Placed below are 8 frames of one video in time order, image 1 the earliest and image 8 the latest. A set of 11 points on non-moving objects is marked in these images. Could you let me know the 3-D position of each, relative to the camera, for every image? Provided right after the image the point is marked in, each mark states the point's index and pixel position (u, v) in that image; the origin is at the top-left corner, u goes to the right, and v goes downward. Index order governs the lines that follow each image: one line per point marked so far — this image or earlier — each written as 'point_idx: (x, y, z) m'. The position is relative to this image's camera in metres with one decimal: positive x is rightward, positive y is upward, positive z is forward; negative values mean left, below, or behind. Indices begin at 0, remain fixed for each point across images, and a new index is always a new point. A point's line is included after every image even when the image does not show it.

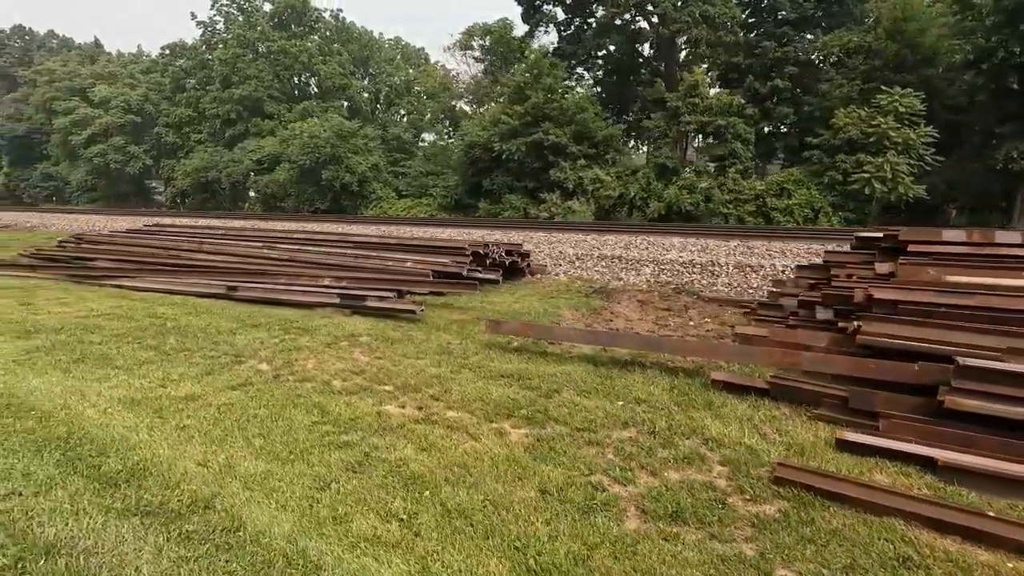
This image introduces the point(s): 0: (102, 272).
0: (-6.4, +0.2, +8.4) m
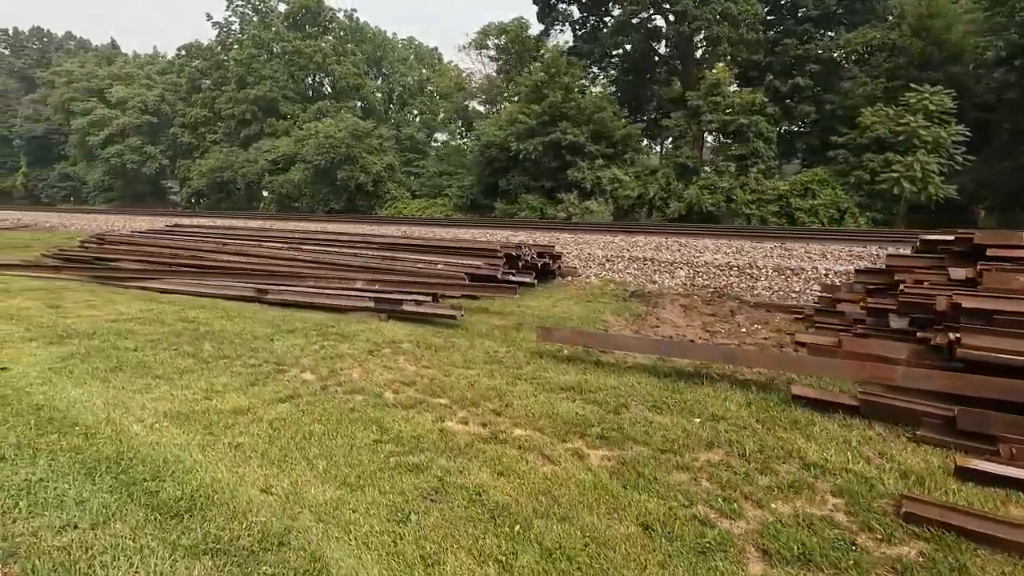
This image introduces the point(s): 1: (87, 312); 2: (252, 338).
0: (-5.9, +0.2, +8.3) m
1: (-4.7, -0.3, +6.0) m
2: (-2.3, -0.5, +4.9) m
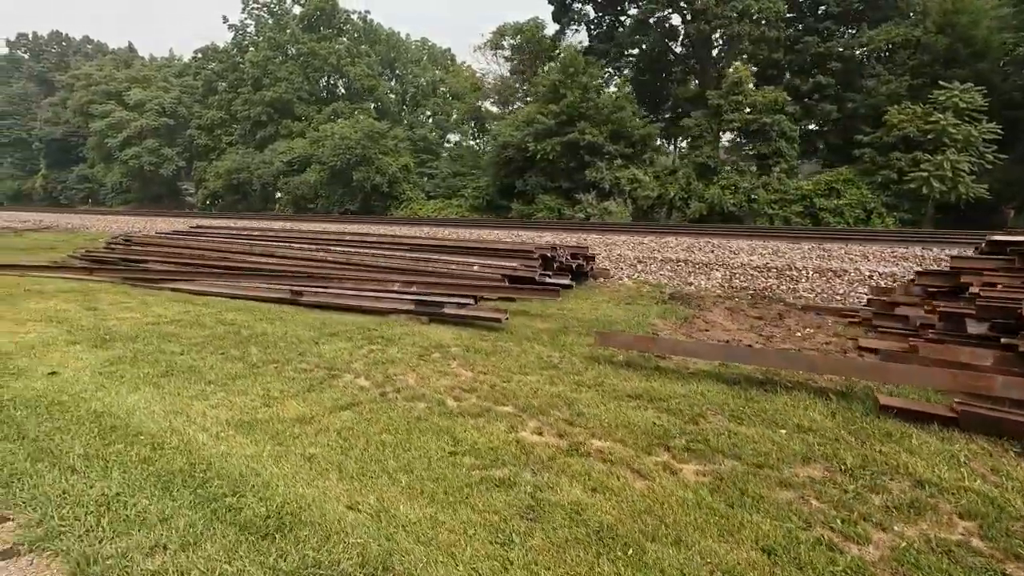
0: (-5.4, +0.2, +8.2) m
1: (-4.3, -0.3, +5.9) m
2: (-1.9, -0.5, +4.8) m
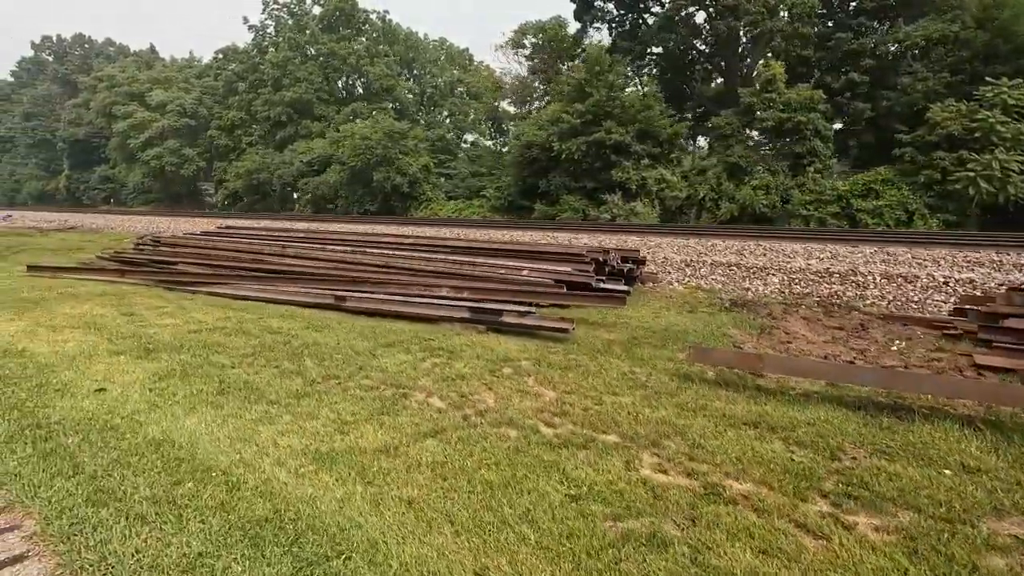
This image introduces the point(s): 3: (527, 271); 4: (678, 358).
0: (-4.7, +0.1, +7.9) m
1: (-3.6, -0.3, +5.6) m
2: (-1.3, -0.5, +4.4) m
3: (+0.2, +0.2, +6.9) m
4: (+1.4, -0.6, +4.4) m
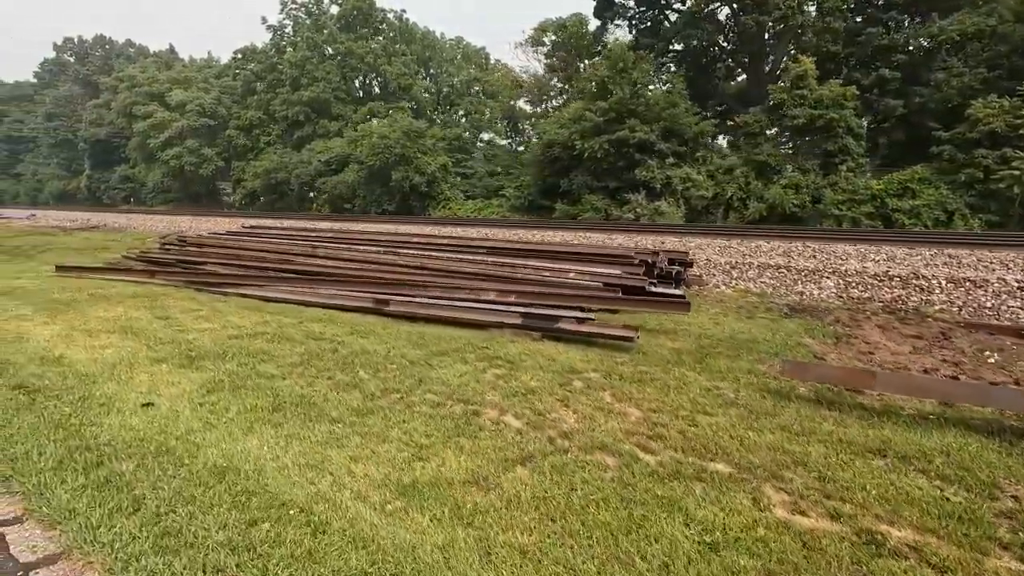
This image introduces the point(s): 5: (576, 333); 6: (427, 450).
0: (-4.1, +0.1, +7.7) m
1: (-3.1, -0.4, +5.4) m
2: (-0.8, -0.6, +4.1) m
3: (+0.8, +0.2, +6.6) m
4: (+1.9, -0.6, +4.0) m
5: (+0.6, -0.4, +4.9) m
6: (-0.4, -0.8, +2.7) m
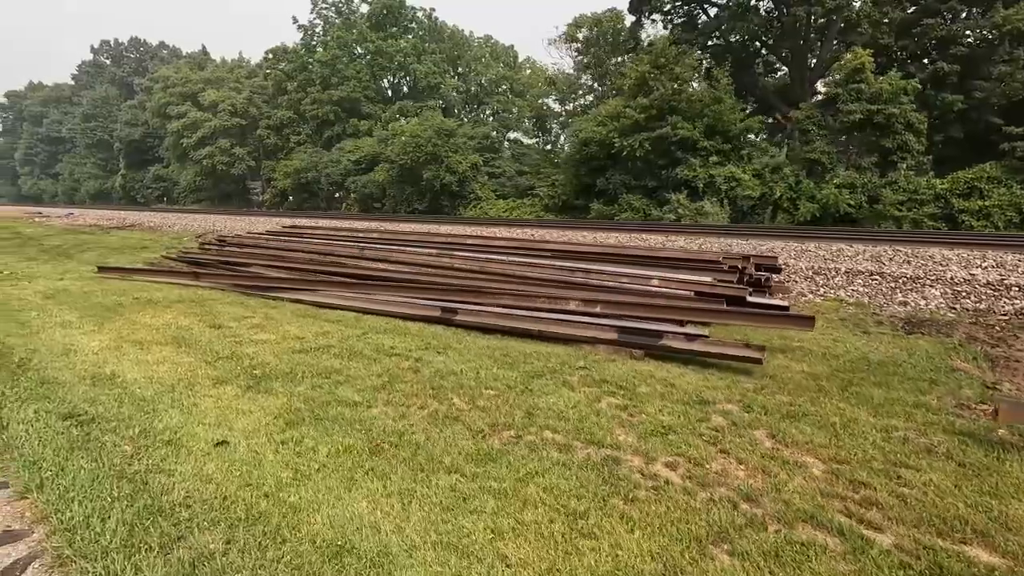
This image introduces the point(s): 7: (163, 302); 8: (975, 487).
0: (-3.2, +0.1, +7.2) m
1: (-2.3, -0.4, +4.9) m
2: (0.0, -0.7, +3.5) m
3: (+1.6, +0.1, +5.9) m
4: (+2.6, -0.7, +3.3) m
5: (+1.4, -0.5, +4.2) m
6: (+0.3, -0.9, +2.1) m
7: (-4.2, -0.2, +6.5) m
8: (+2.0, -0.9, +2.4) m
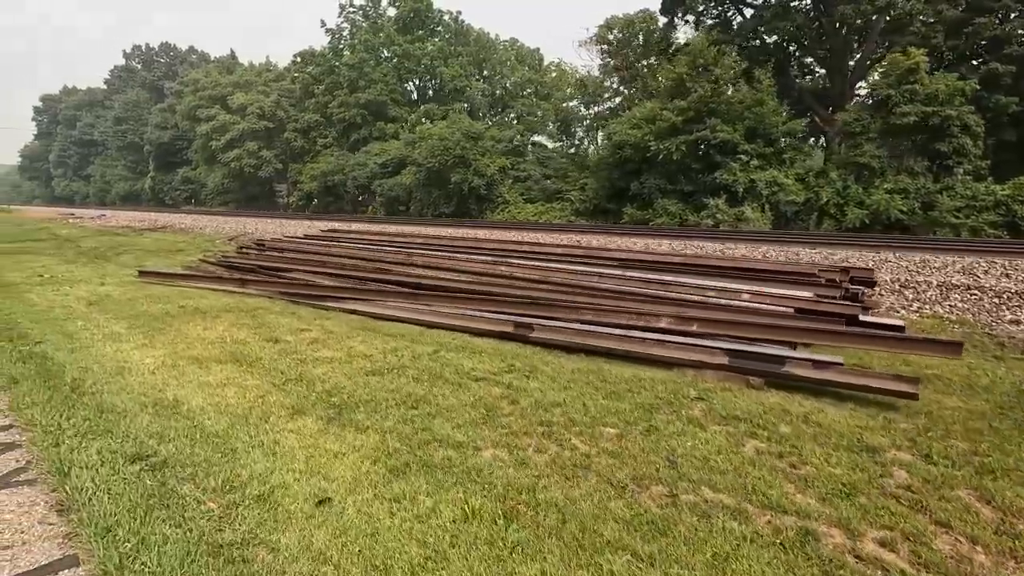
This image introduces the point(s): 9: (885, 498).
0: (-2.4, 0.0, +6.8) m
1: (-1.6, -0.5, +4.4) m
2: (+0.7, -0.8, +3.0) m
3: (+2.4, -0.1, +5.4) m
4: (+3.3, -0.9, +2.7) m
5: (+2.1, -0.6, +3.7) m
6: (+0.9, -1.0, +1.5) m
7: (-3.4, -0.3, +6.1) m
8: (+2.7, -1.0, +1.8) m
9: (+1.6, -0.9, +2.3) m
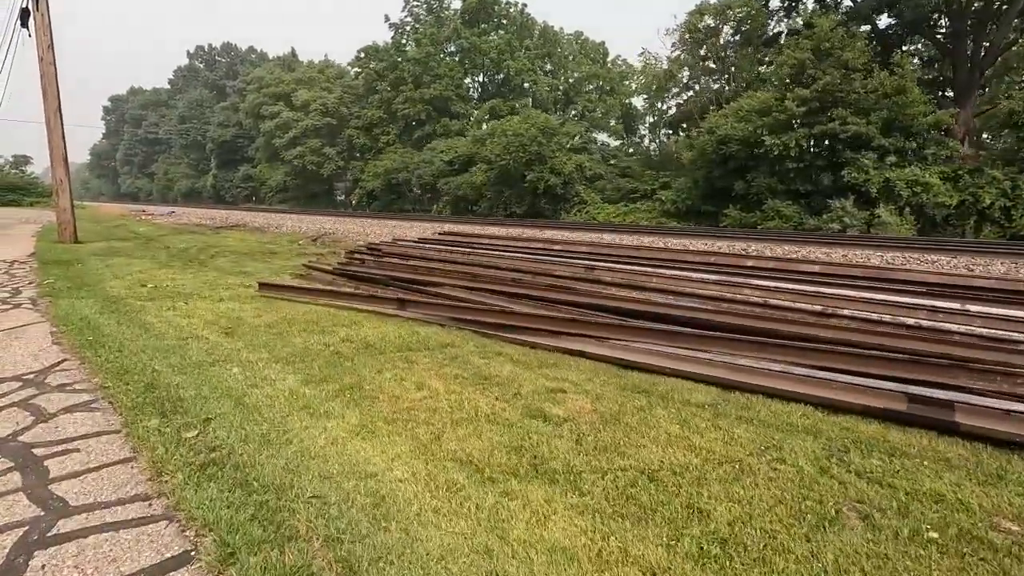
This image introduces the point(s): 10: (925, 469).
0: (+0.1, -0.3, +5.1) m
1: (+0.7, -0.8, +2.7) m
2: (+2.9, -1.1, +1.1) m
3: (+4.8, -0.4, +3.3) m
4: (+5.5, -1.3, +0.6) m
5: (+4.3, -1.0, +1.7) m
6: (+3.0, -1.3, -0.4) m
7: (-1.0, -0.5, +4.4) m
8: (+4.8, -1.4, -0.3) m
9: (+3.8, -1.3, +0.3) m
10: (+2.0, -0.8, +2.6) m
